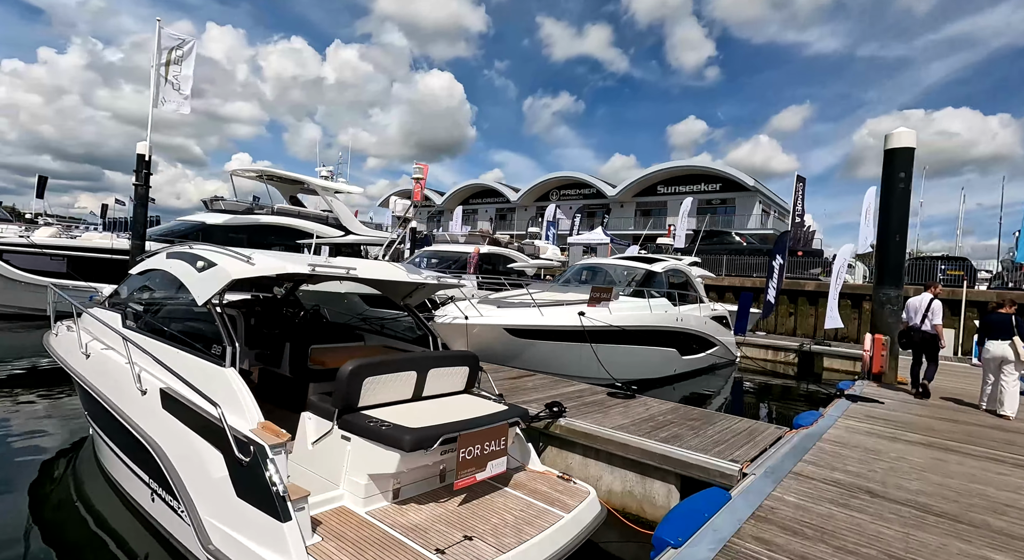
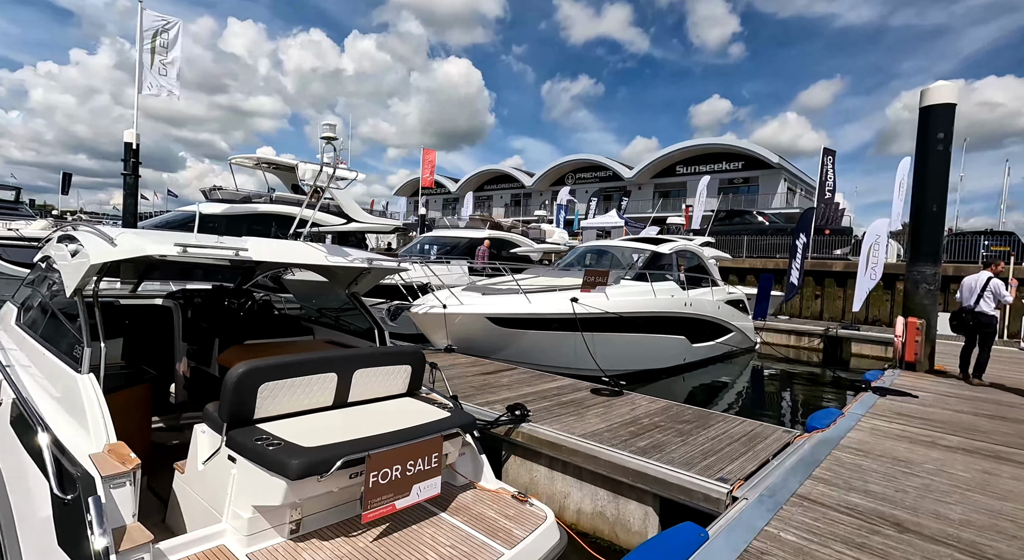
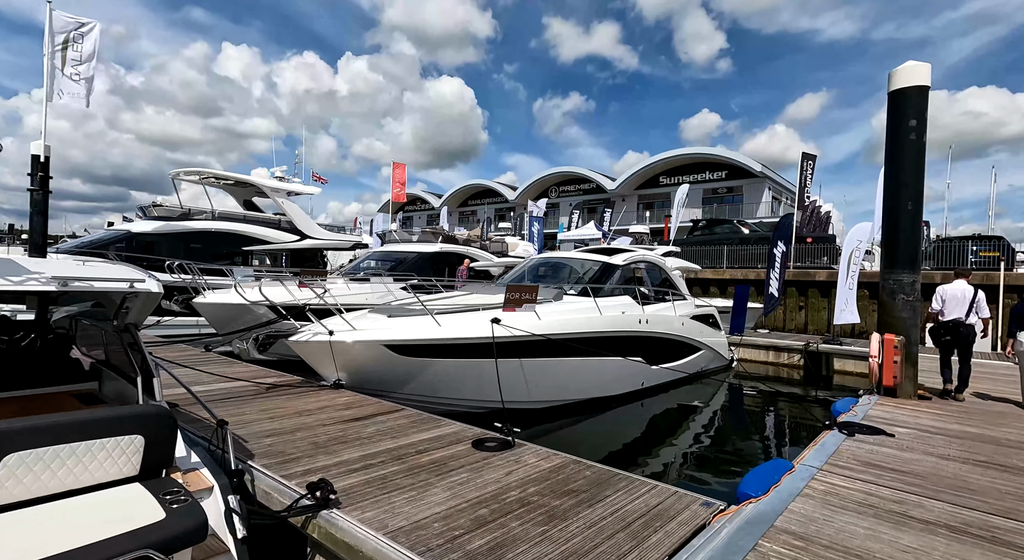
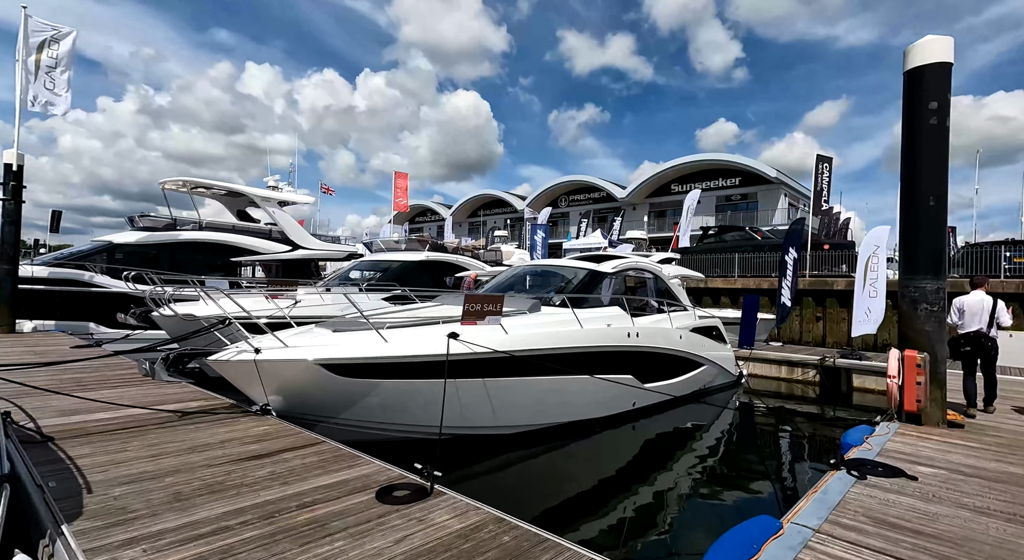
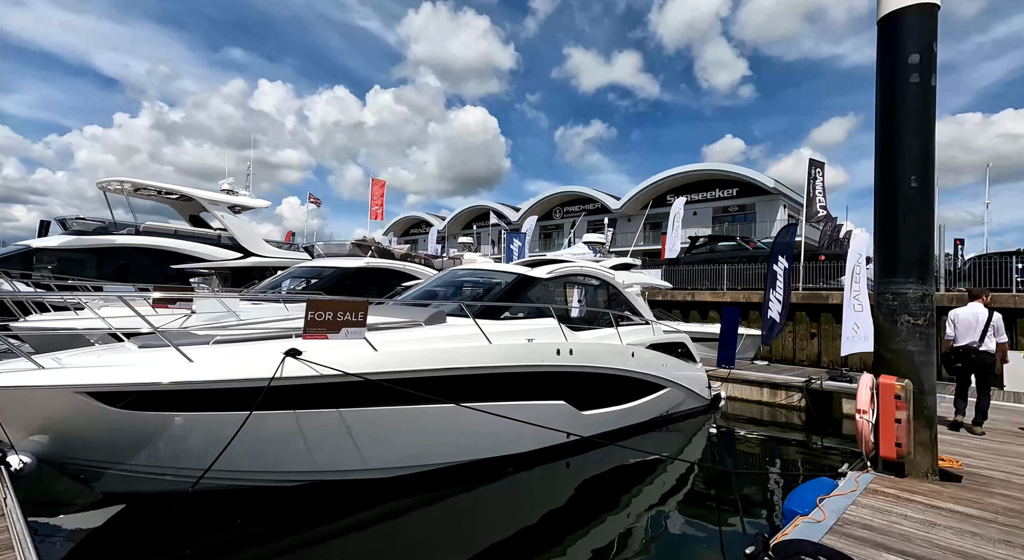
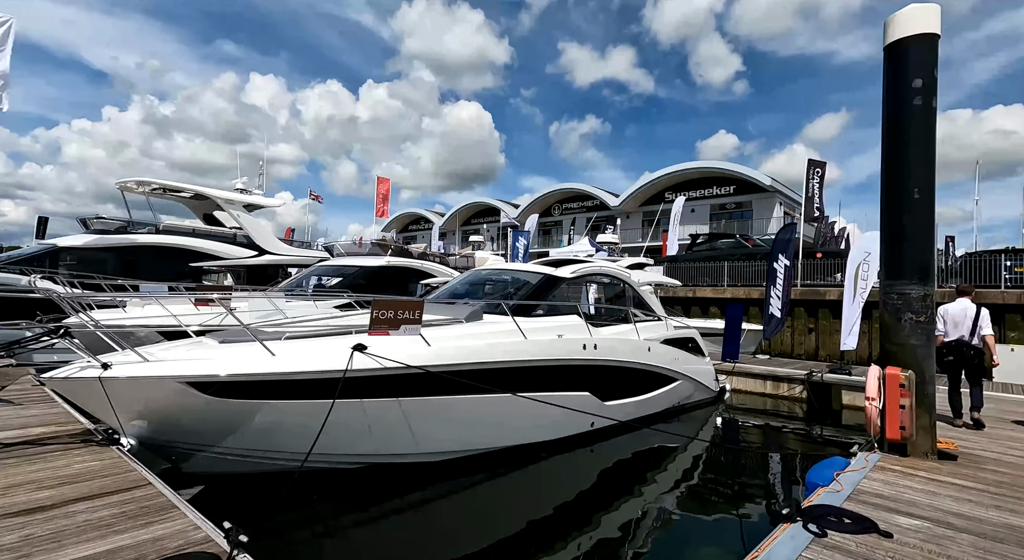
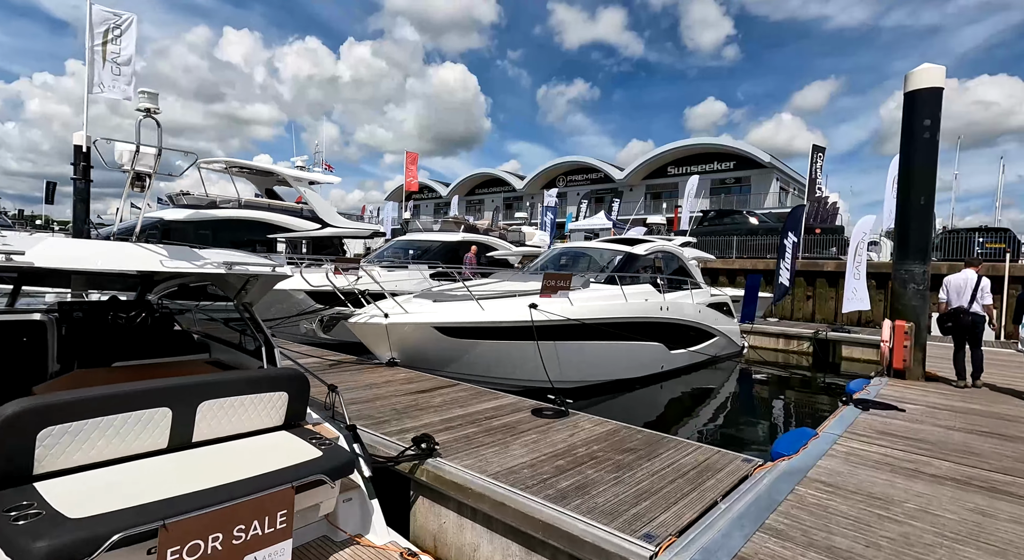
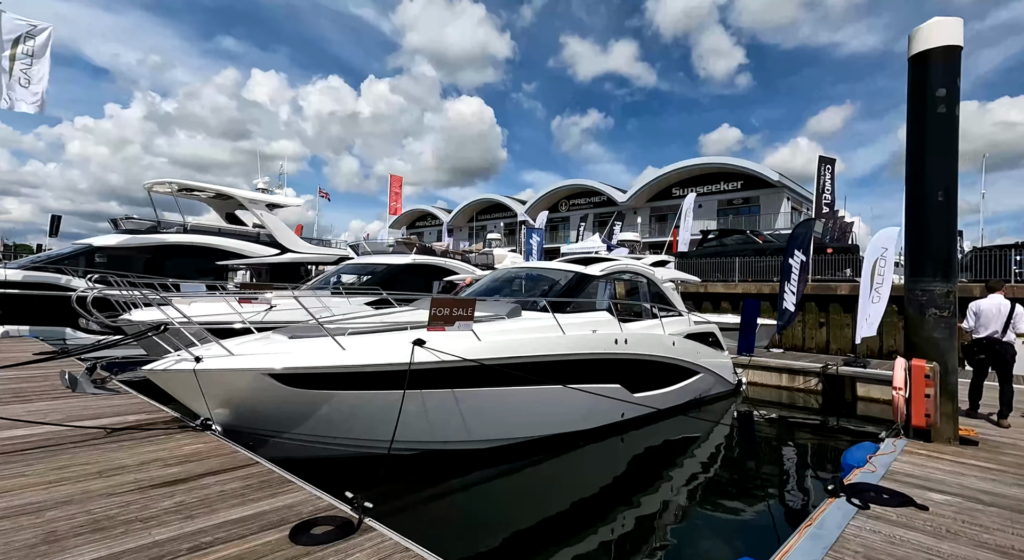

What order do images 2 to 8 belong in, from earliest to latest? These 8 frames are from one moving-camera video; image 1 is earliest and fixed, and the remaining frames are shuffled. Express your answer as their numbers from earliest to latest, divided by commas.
2, 7, 3, 4, 8, 6, 5
